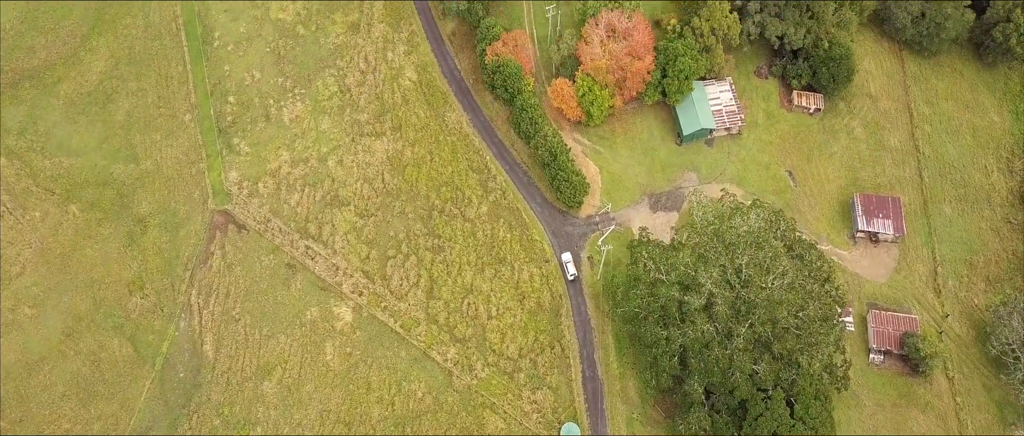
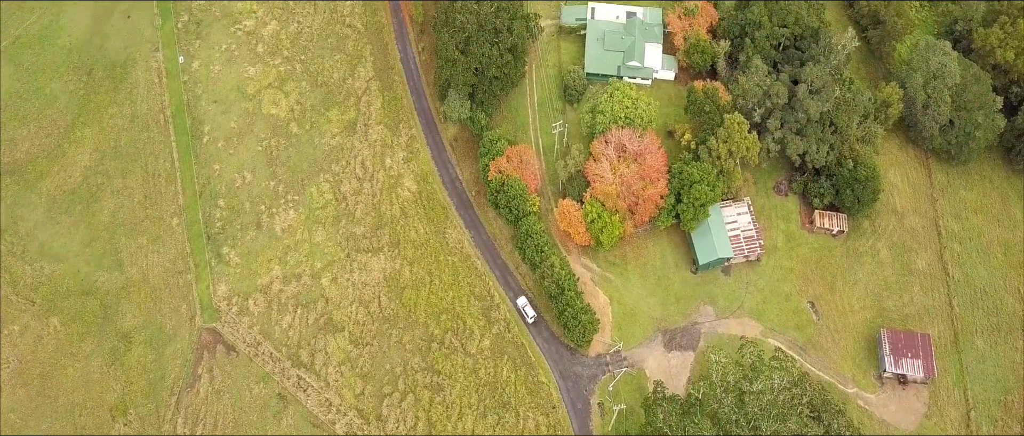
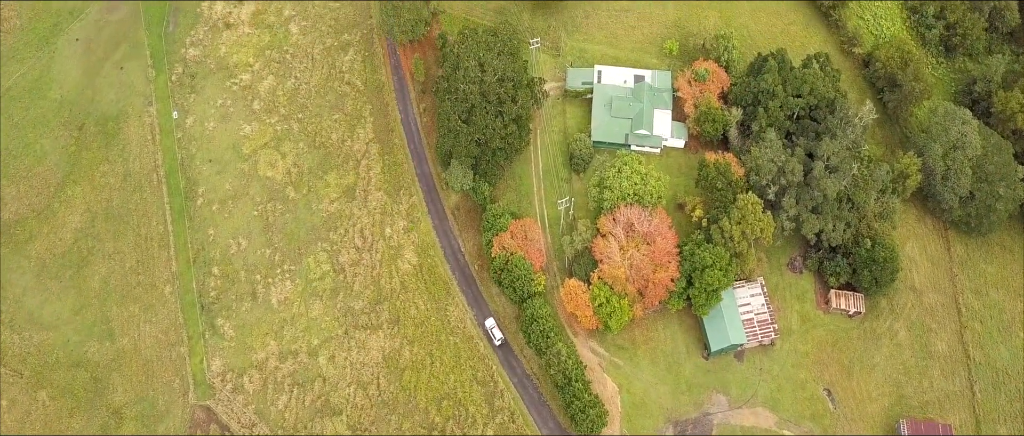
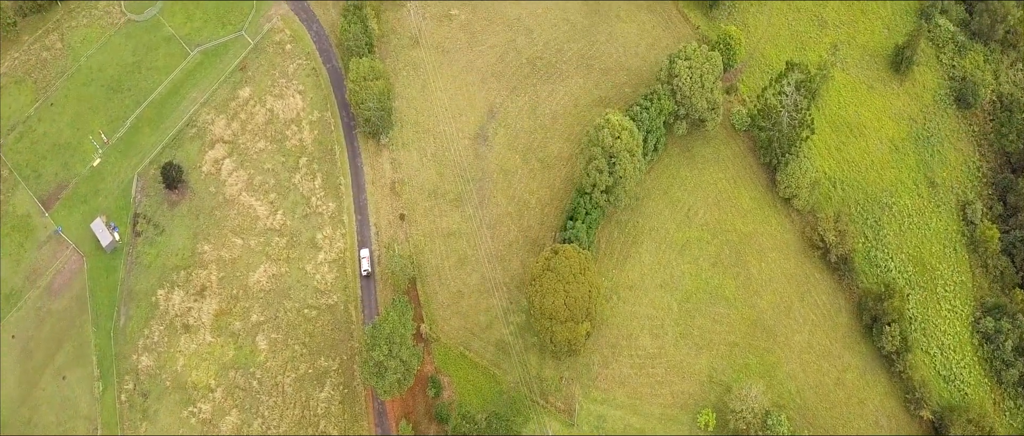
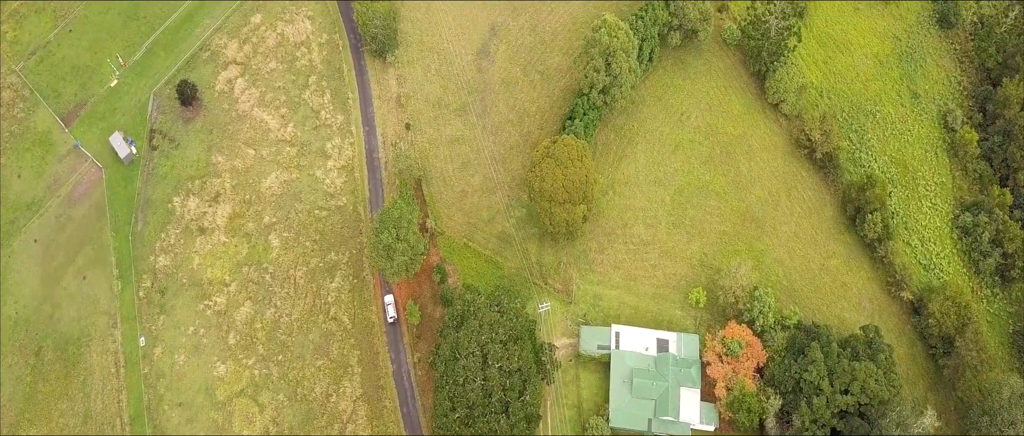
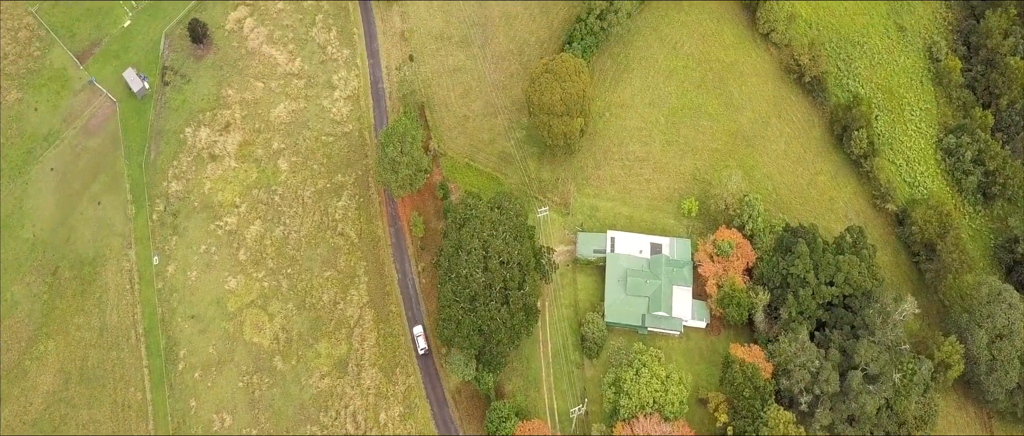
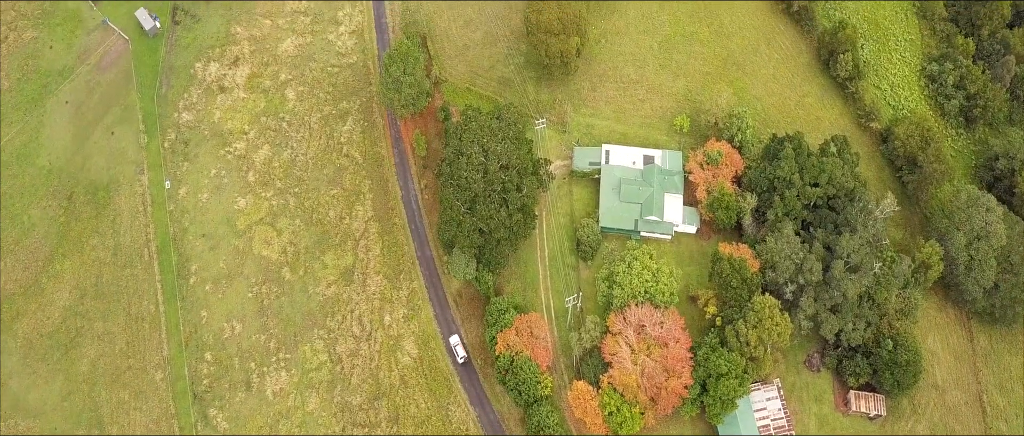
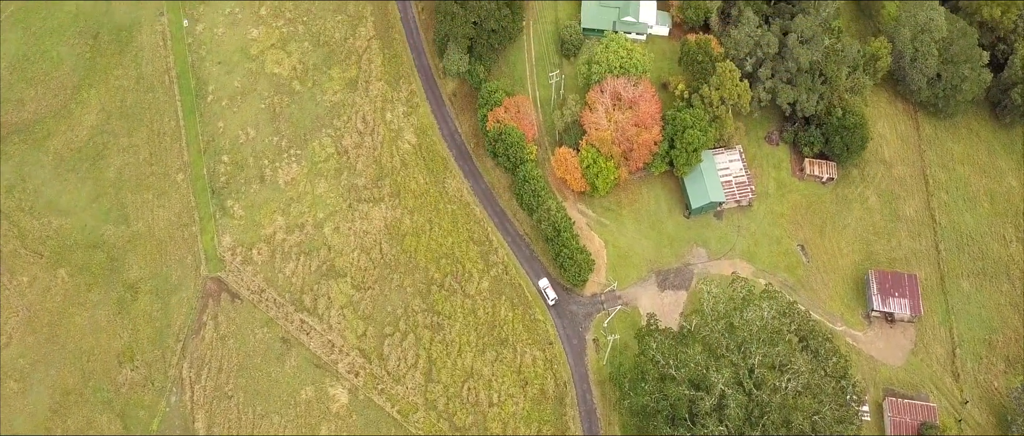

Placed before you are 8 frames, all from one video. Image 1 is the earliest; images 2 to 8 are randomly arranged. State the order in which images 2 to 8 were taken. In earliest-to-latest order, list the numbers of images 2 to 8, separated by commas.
8, 2, 3, 7, 6, 5, 4
